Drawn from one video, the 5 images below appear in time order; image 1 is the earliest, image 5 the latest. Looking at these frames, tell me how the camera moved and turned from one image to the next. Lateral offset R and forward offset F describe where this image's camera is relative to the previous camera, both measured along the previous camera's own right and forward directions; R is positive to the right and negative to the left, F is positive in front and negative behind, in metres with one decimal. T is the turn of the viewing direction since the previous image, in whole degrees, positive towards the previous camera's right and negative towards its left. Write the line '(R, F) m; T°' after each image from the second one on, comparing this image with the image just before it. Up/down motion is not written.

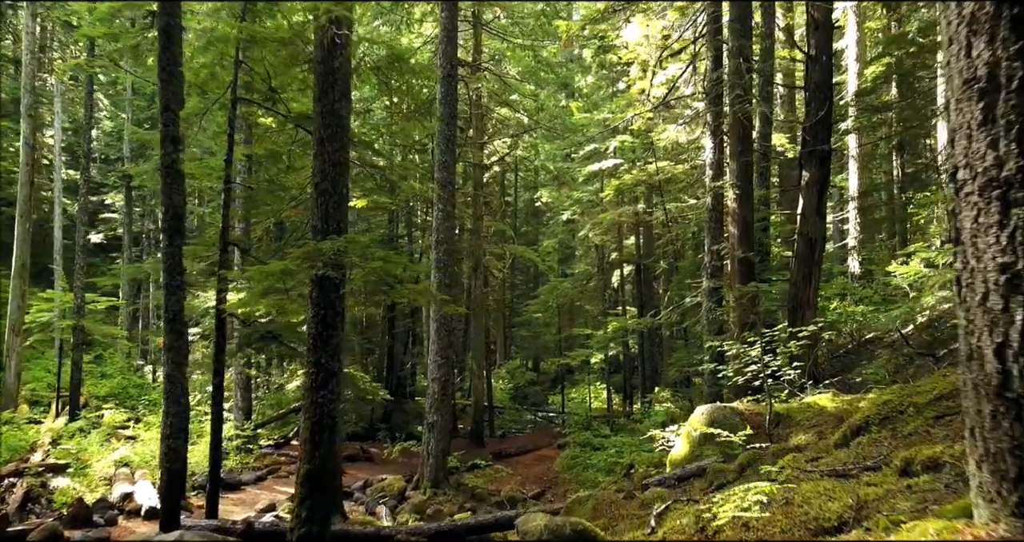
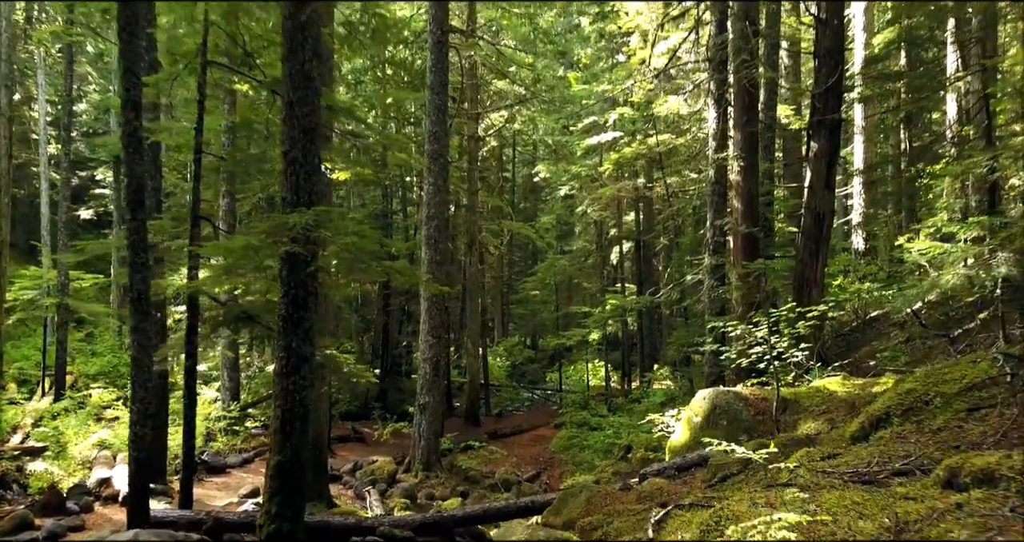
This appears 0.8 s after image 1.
(+0.1, +0.5) m; 0°
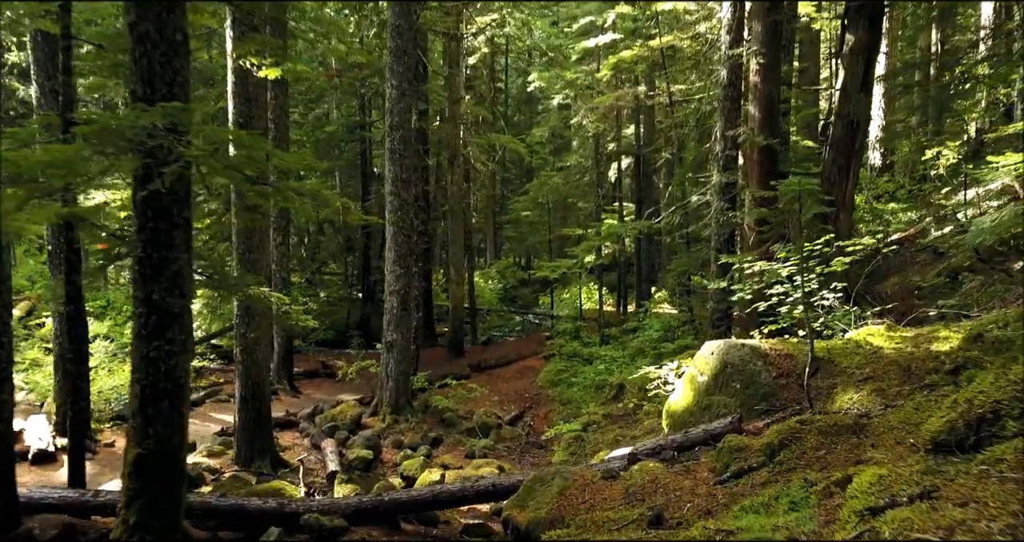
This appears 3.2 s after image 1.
(+0.3, +1.5) m; 0°
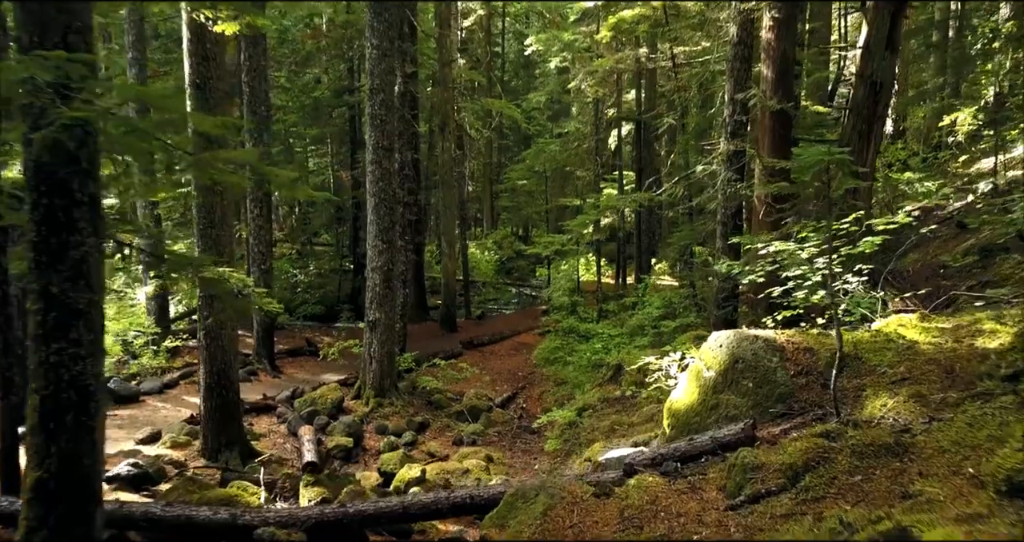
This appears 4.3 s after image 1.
(+0.1, +0.7) m; 0°
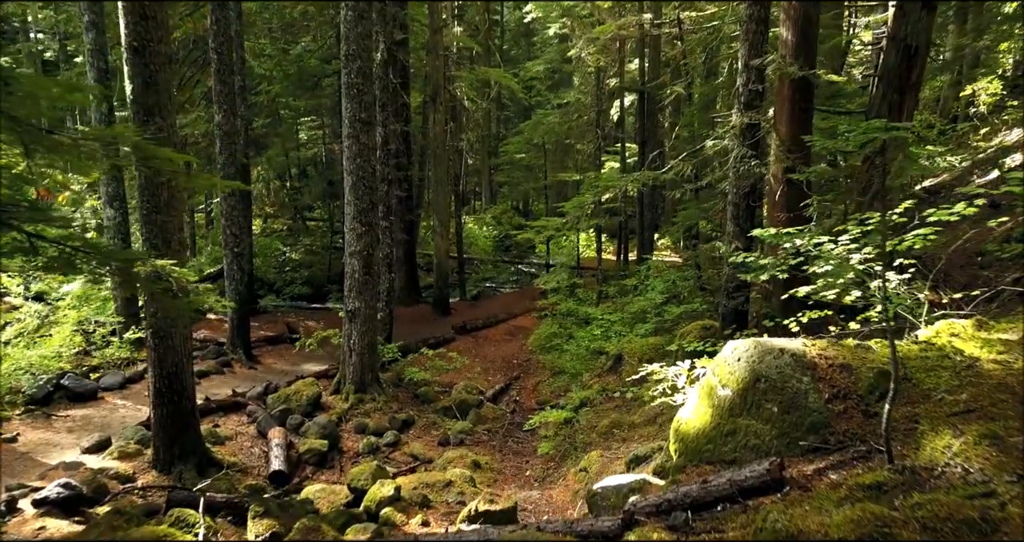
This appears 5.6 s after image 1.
(+0.1, +0.8) m; 0°
